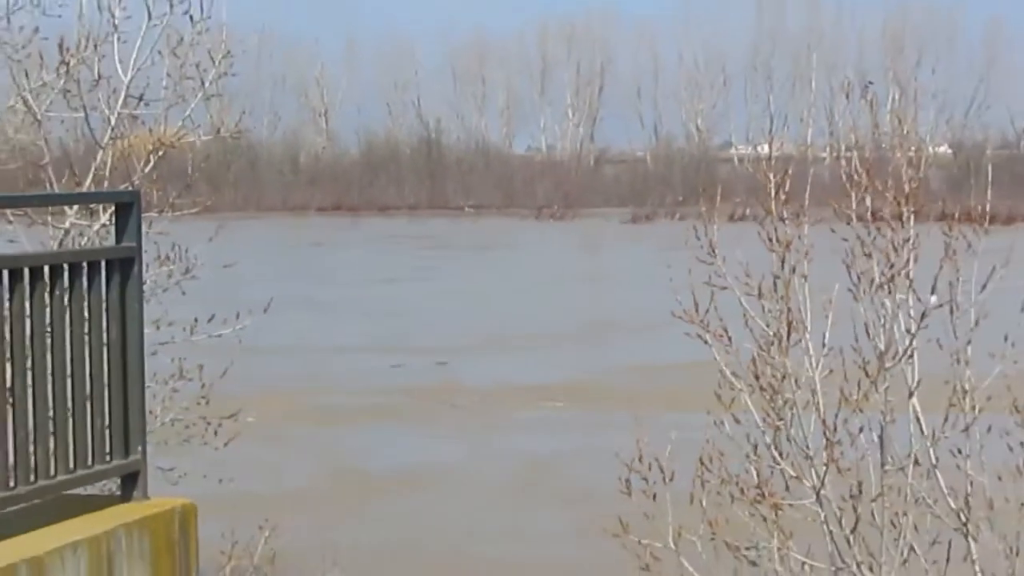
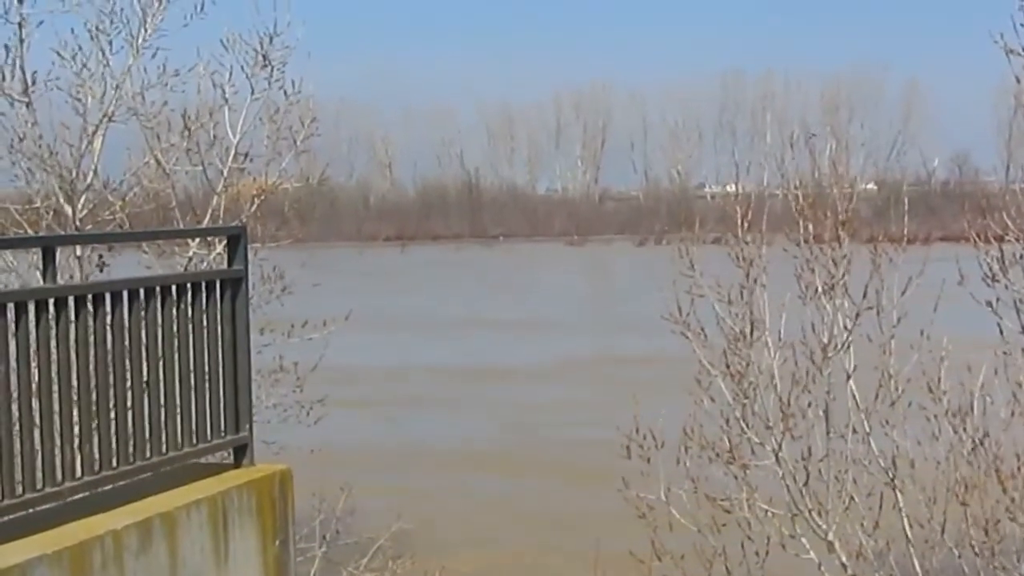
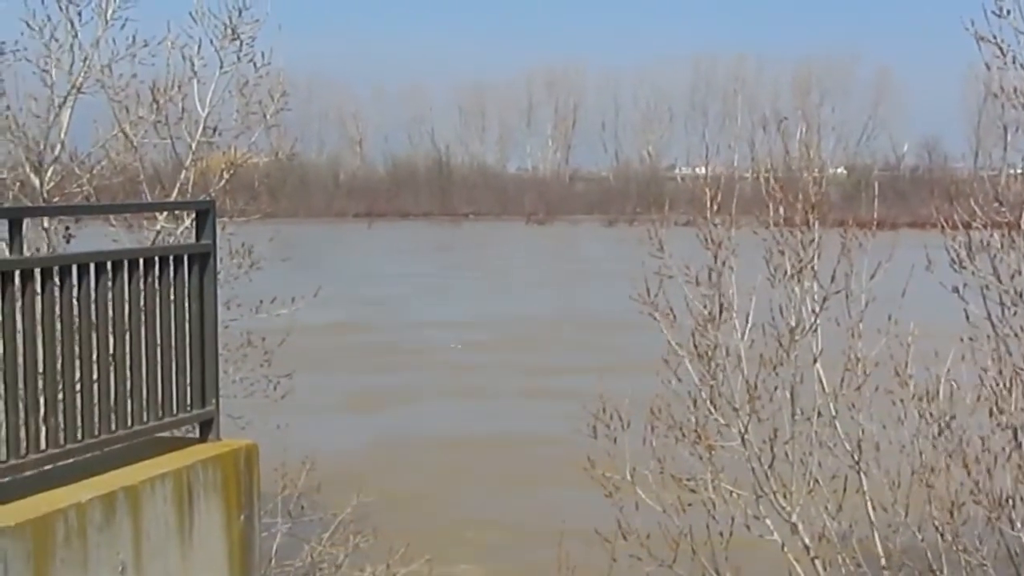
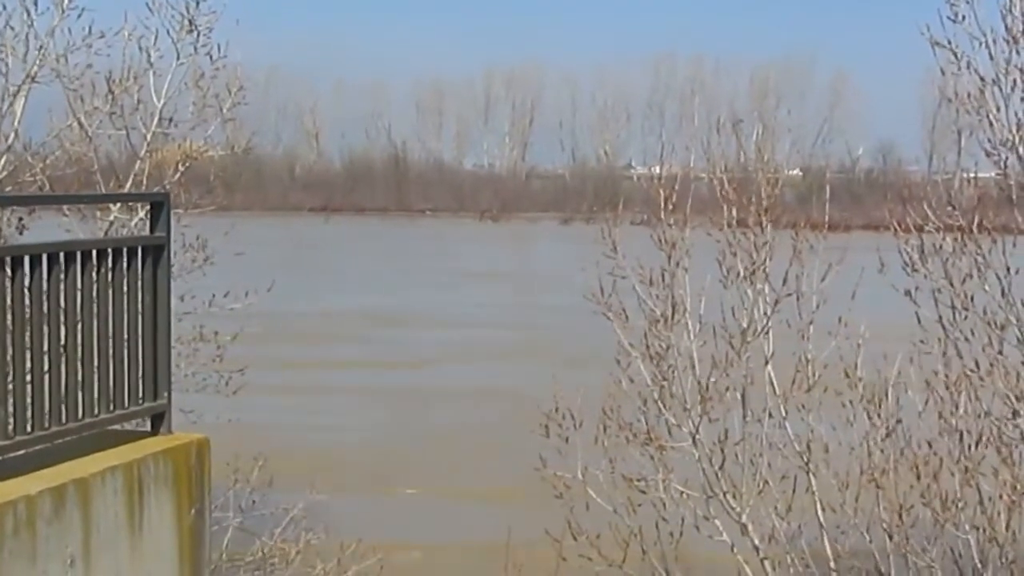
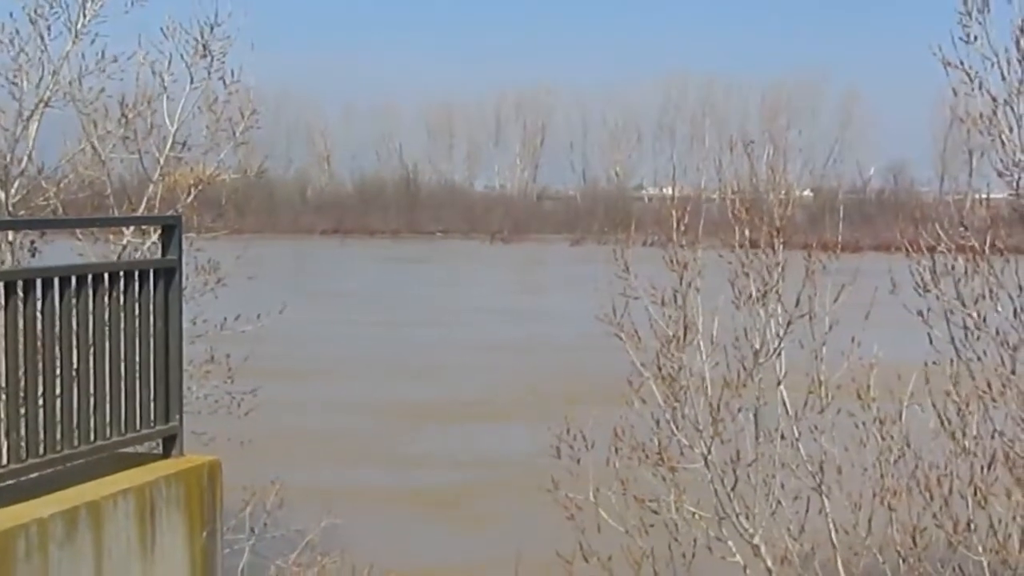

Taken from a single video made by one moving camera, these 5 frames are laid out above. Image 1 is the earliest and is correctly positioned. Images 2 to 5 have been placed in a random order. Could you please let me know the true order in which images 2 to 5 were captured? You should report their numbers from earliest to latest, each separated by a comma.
5, 4, 3, 2
